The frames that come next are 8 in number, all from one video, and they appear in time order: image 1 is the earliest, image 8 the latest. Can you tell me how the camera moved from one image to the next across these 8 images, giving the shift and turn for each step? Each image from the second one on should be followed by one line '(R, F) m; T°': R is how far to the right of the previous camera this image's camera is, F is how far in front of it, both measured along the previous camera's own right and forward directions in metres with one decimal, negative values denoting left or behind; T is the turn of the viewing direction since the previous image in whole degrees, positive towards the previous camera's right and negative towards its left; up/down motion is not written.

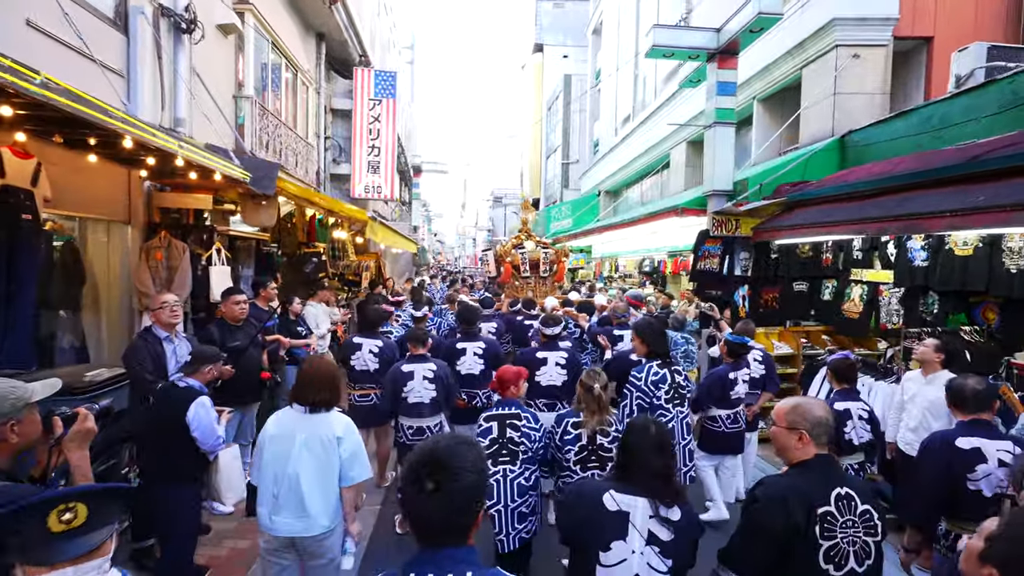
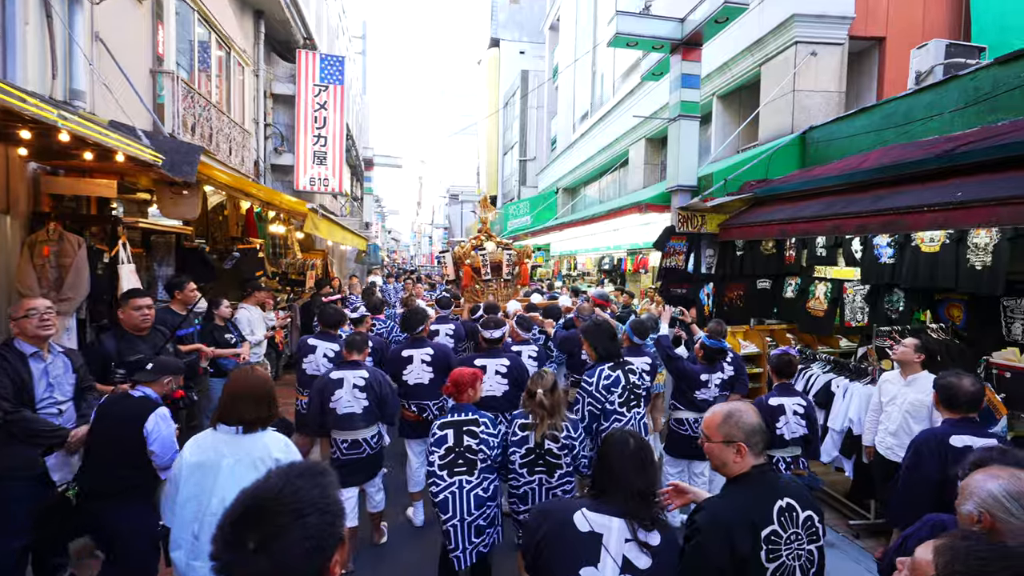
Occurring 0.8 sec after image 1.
(0.0, +0.4) m; +5°
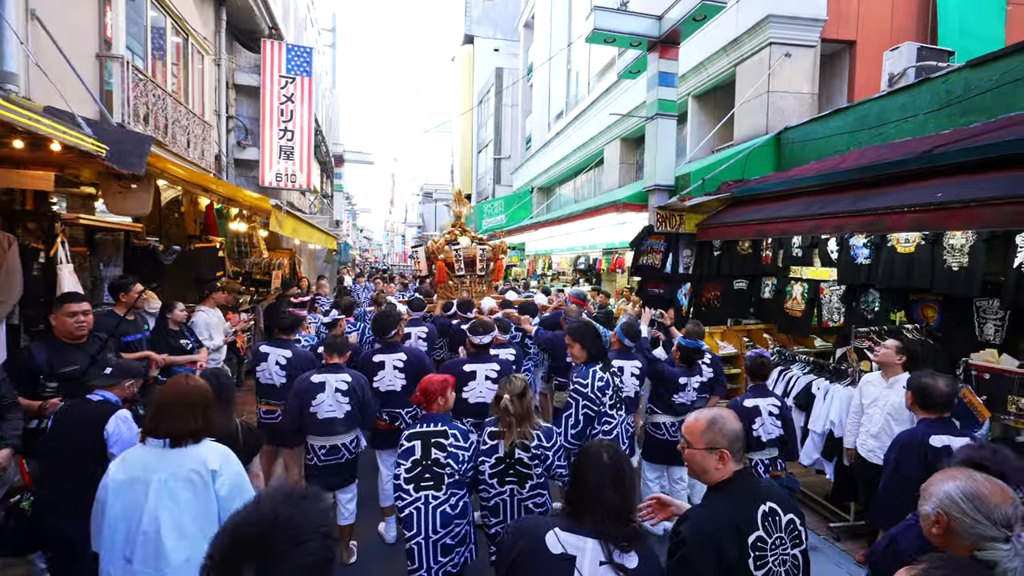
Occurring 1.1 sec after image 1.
(0.0, +0.2) m; +3°
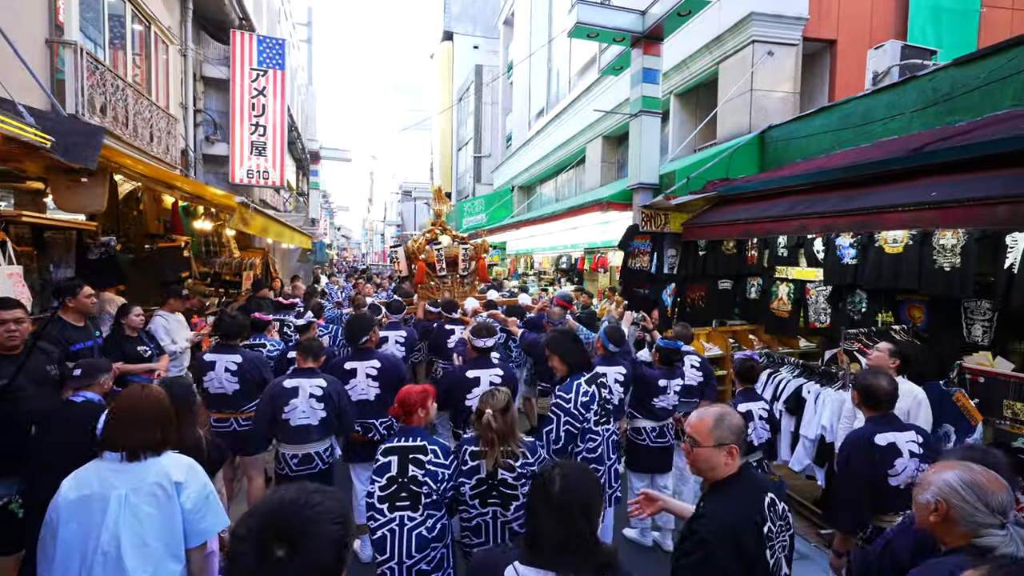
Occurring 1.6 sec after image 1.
(0.0, +0.2) m; +2°
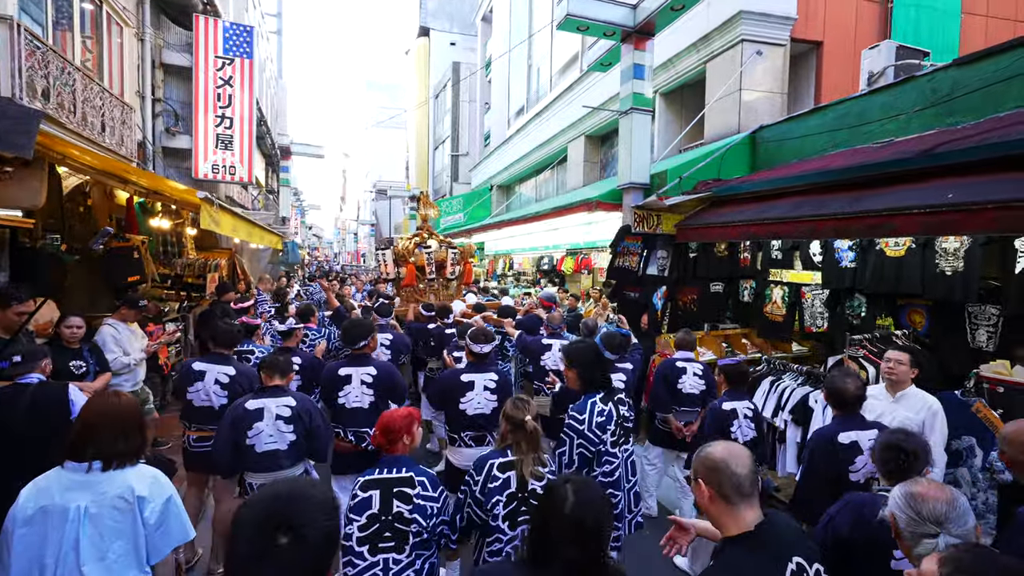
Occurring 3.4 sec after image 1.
(-0.1, +0.3) m; +3°
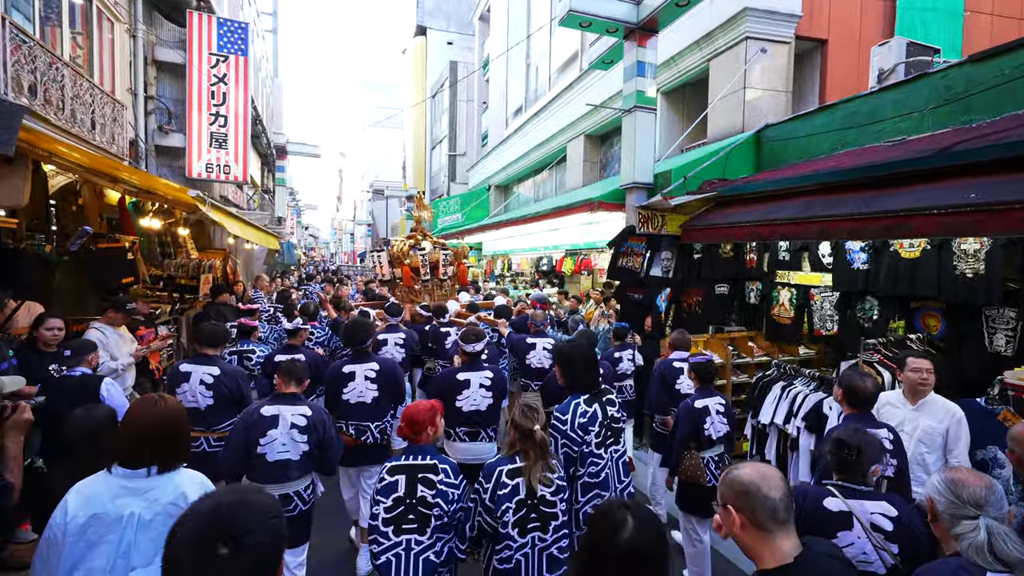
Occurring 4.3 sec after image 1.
(-0.1, +0.1) m; 0°
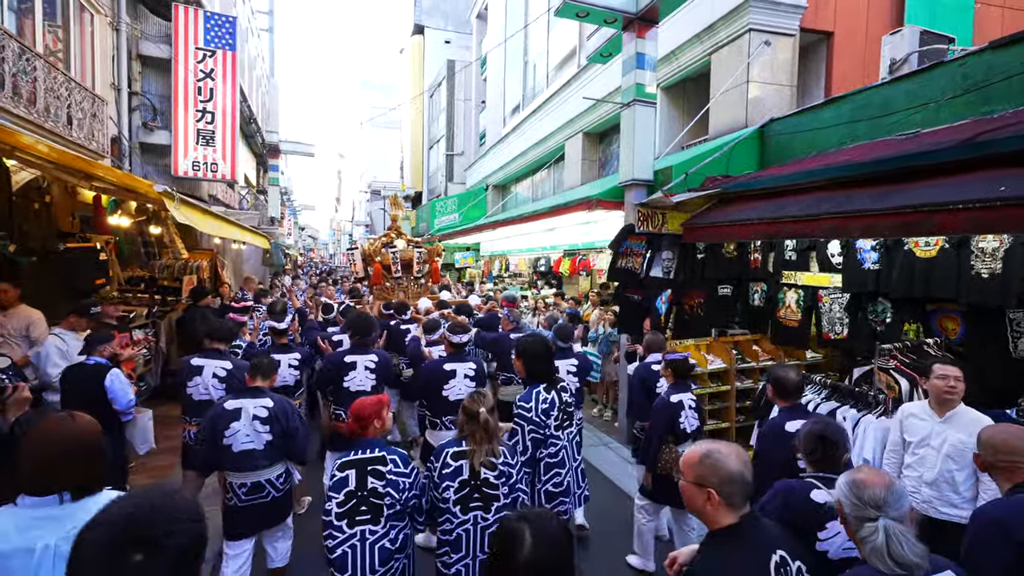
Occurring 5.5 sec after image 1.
(+0.1, +0.2) m; 0°
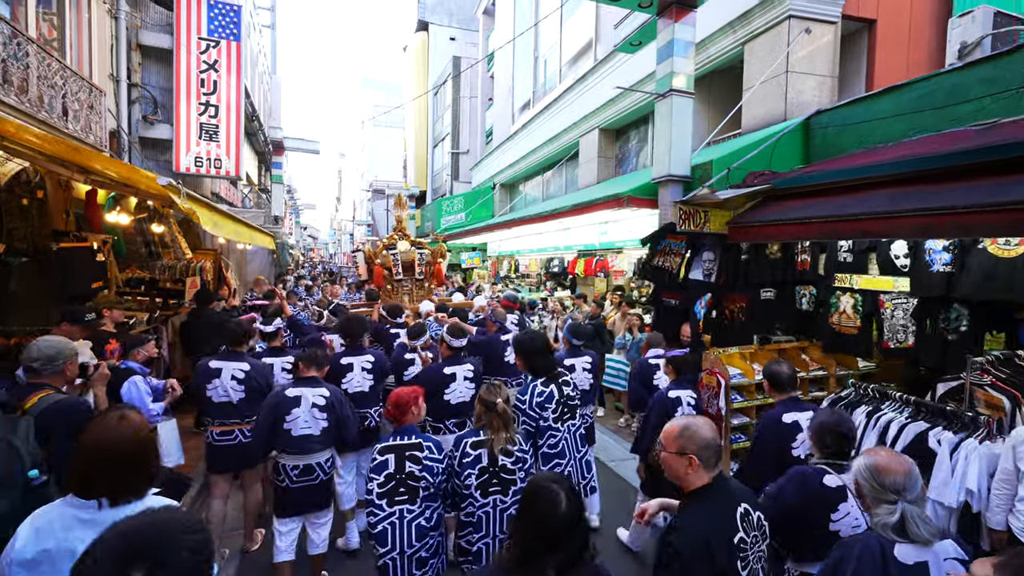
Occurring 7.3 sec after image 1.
(-0.3, +0.4) m; 0°
